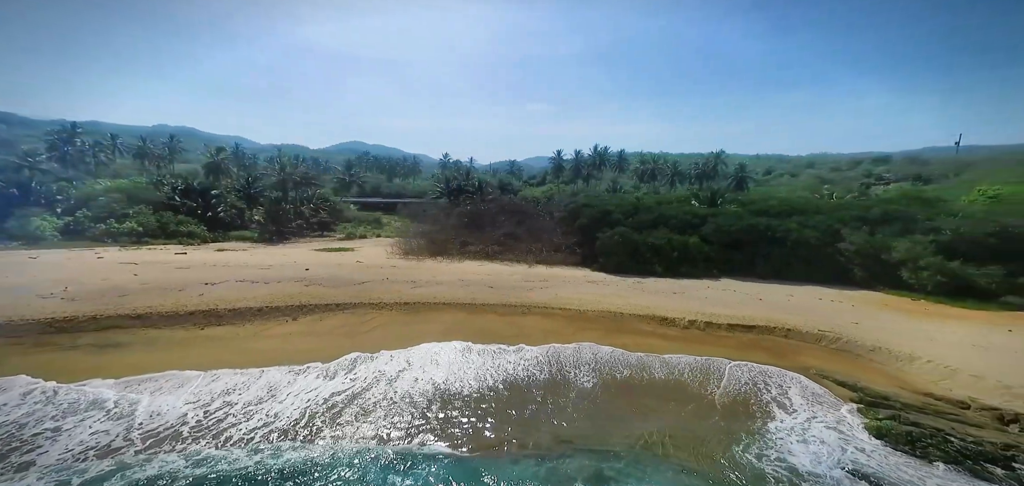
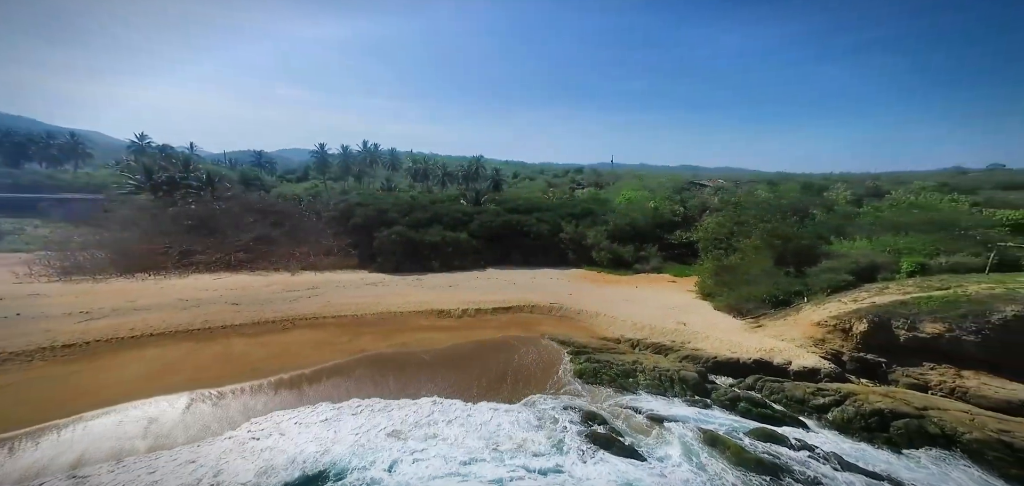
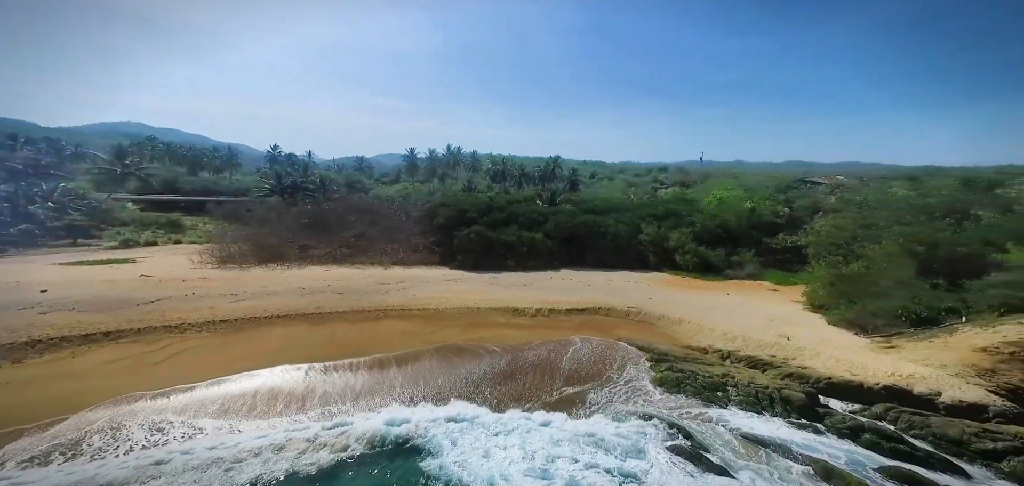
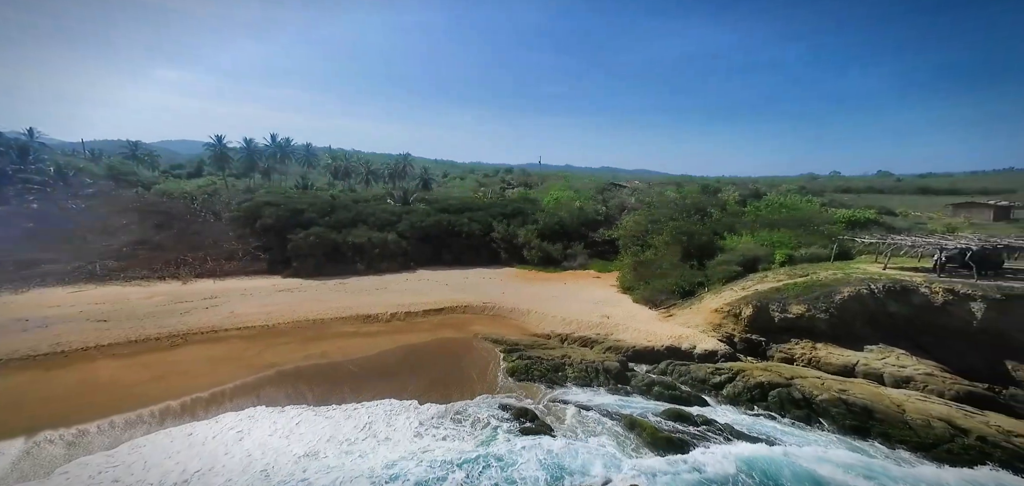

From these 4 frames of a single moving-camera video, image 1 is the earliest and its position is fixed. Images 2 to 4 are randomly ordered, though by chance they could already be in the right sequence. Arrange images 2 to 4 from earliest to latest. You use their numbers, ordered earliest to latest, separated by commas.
3, 2, 4
